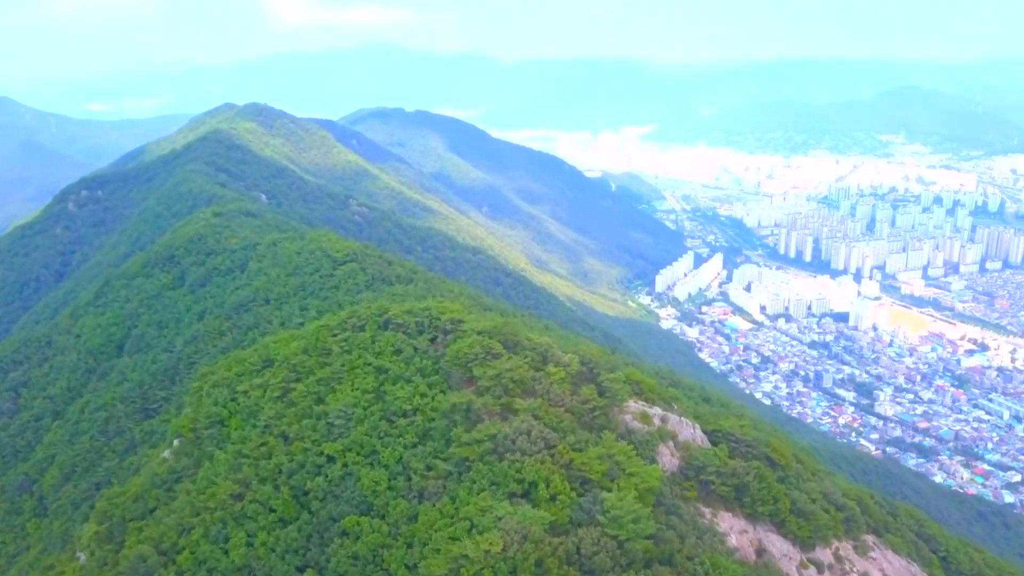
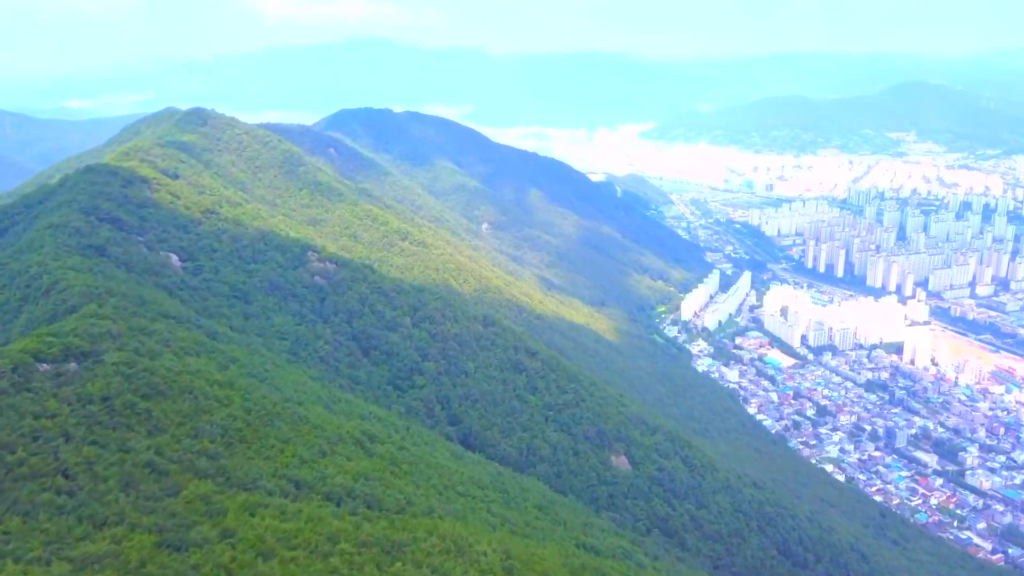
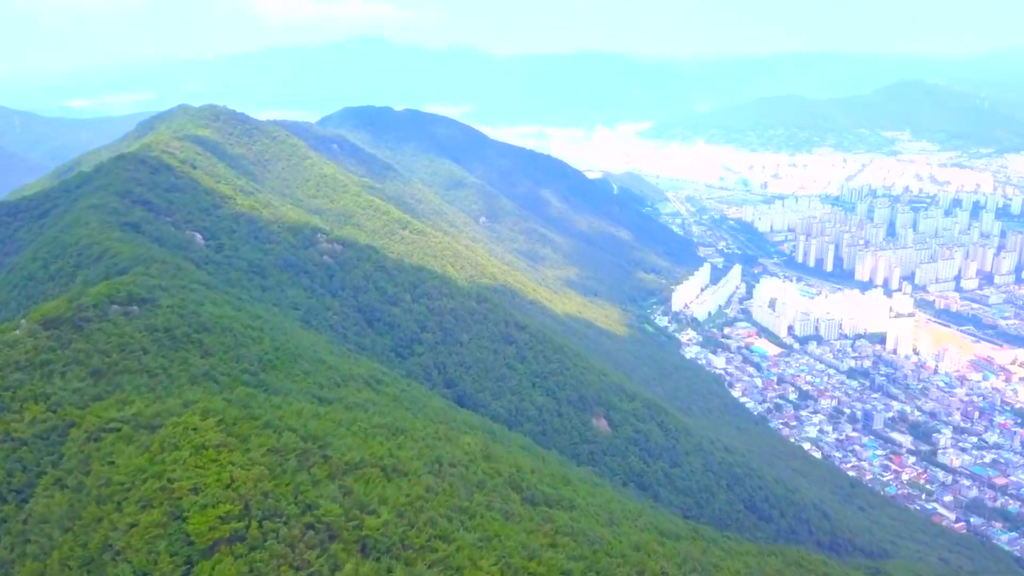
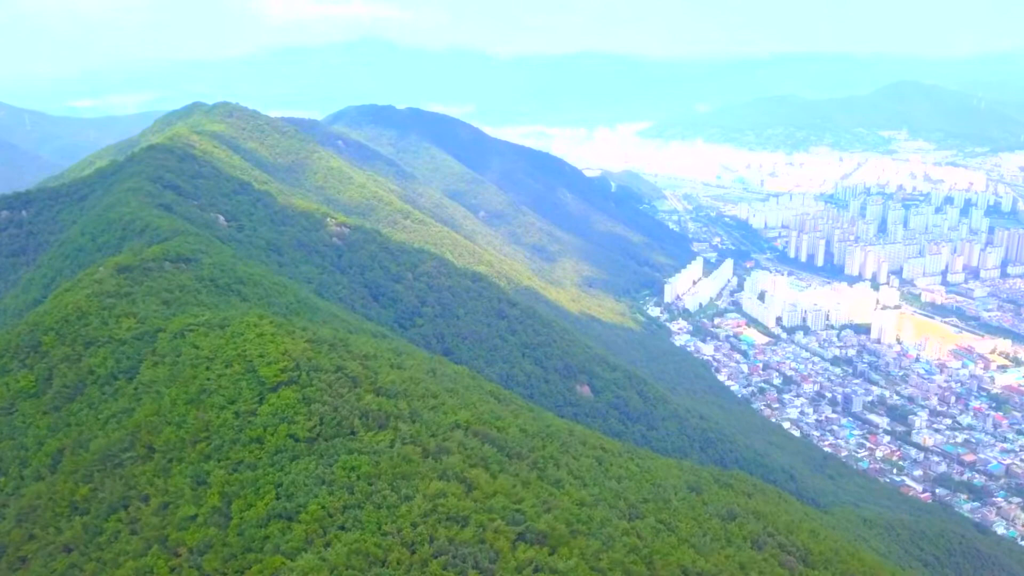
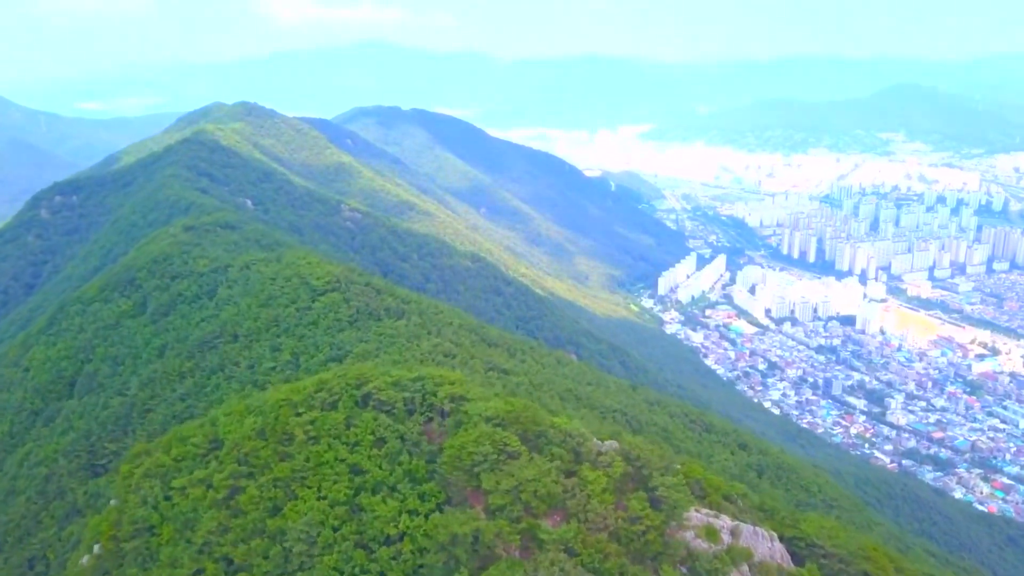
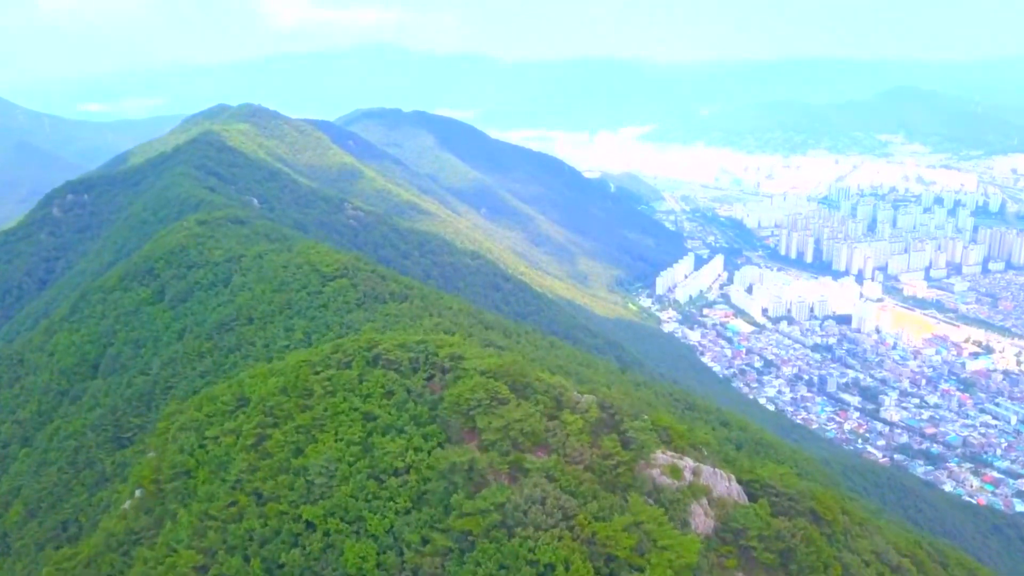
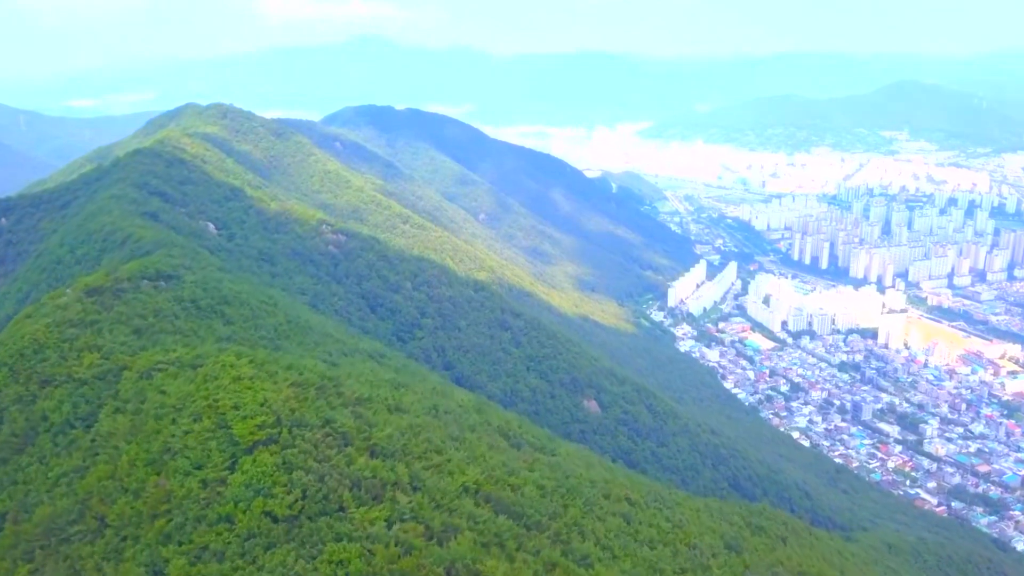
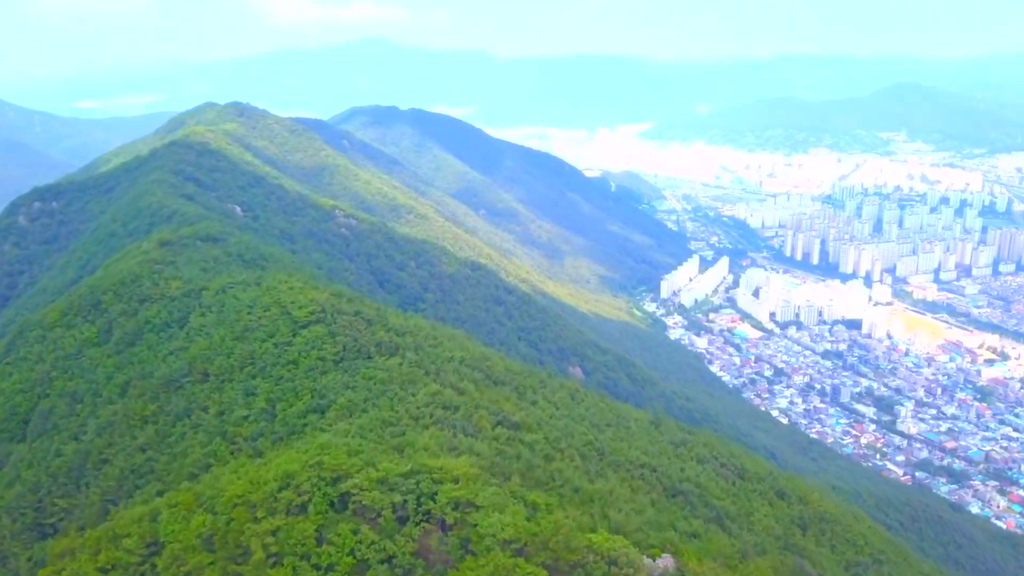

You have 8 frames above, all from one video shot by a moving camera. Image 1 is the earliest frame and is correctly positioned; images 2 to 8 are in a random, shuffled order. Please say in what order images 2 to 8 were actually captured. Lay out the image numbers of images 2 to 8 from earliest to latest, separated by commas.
6, 5, 8, 4, 7, 3, 2
